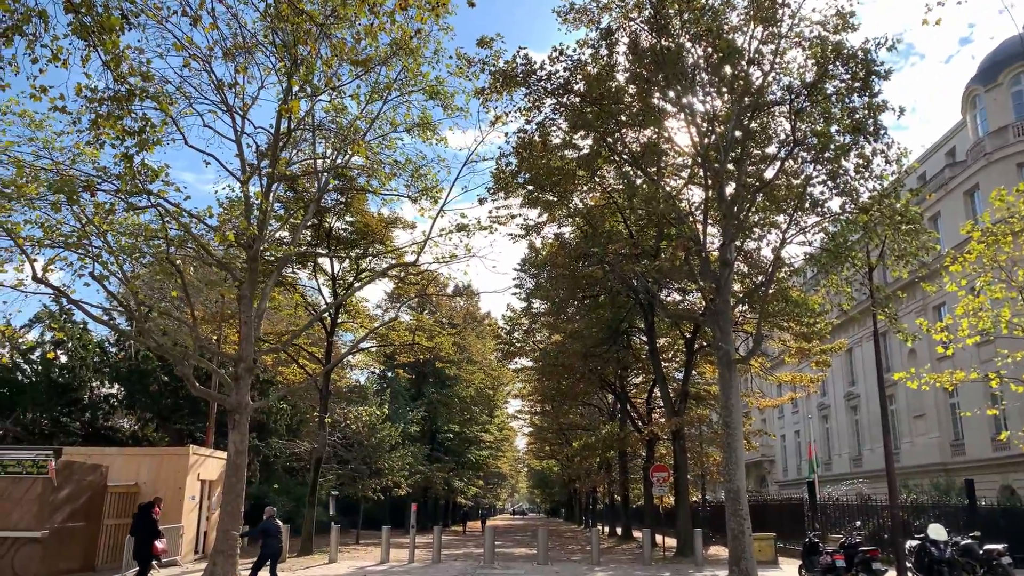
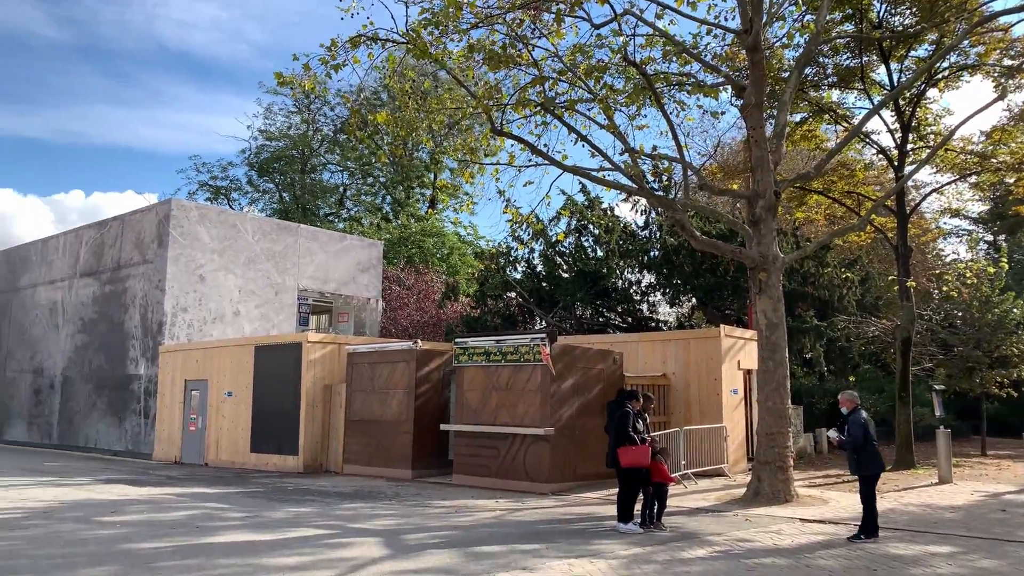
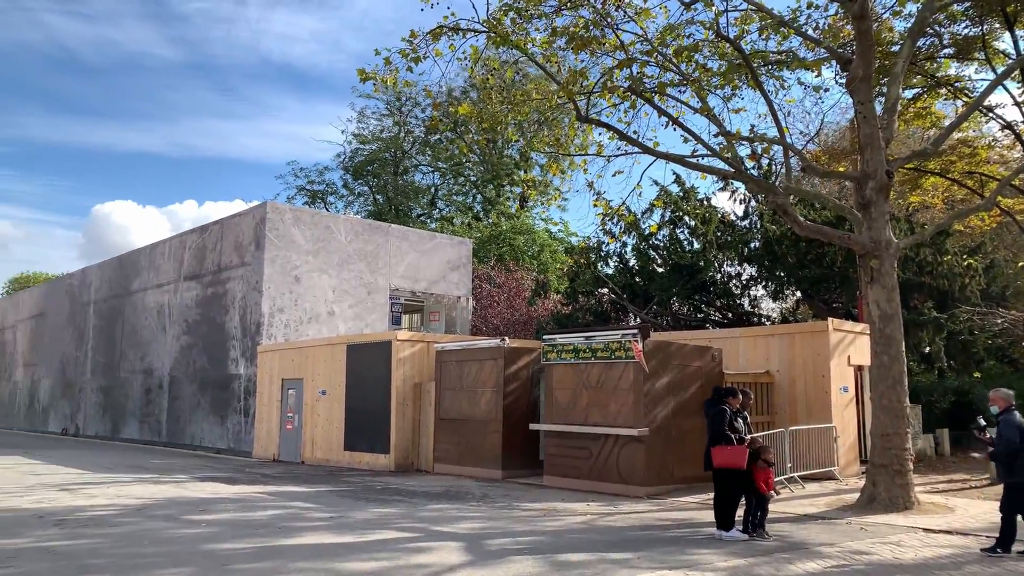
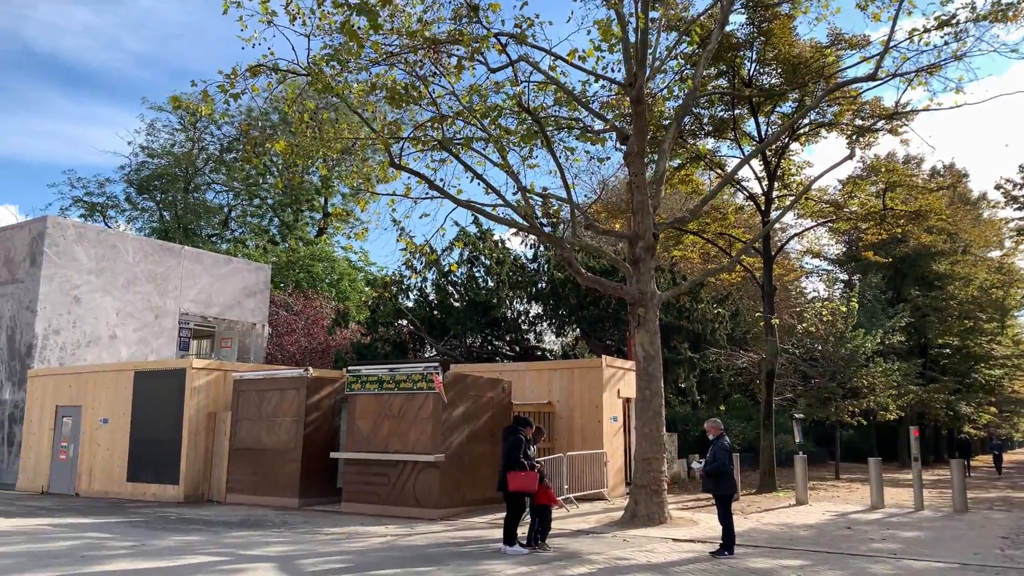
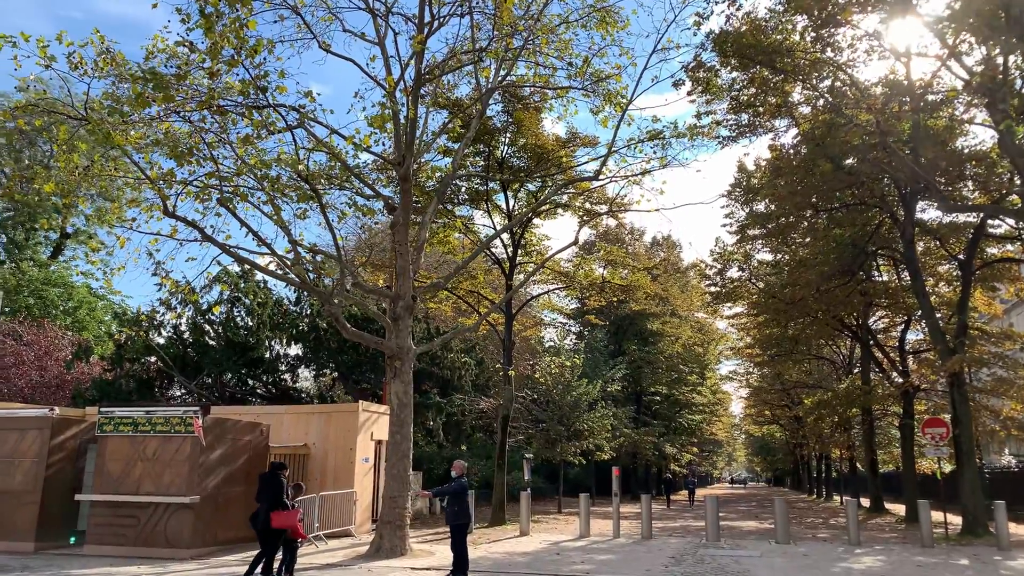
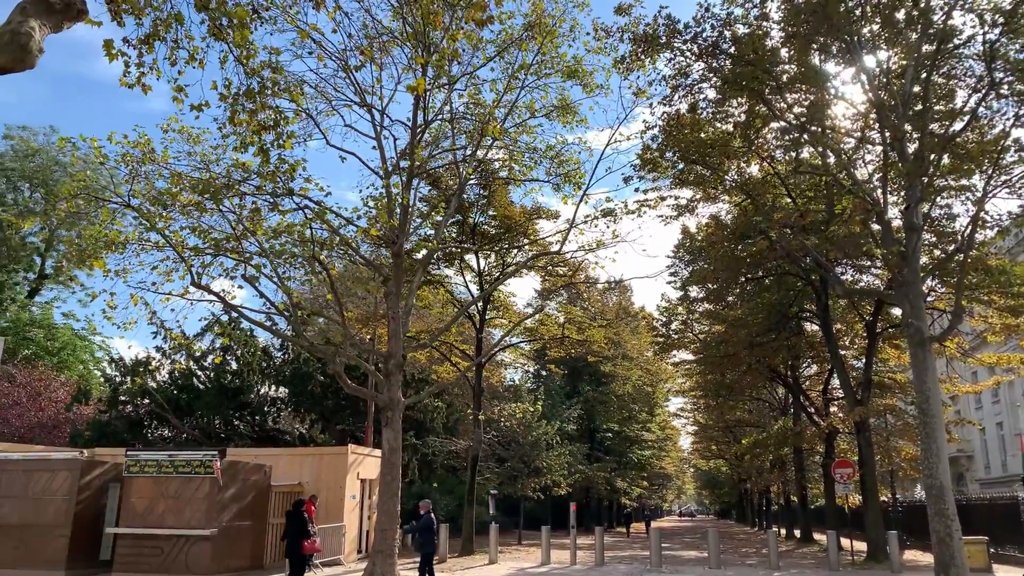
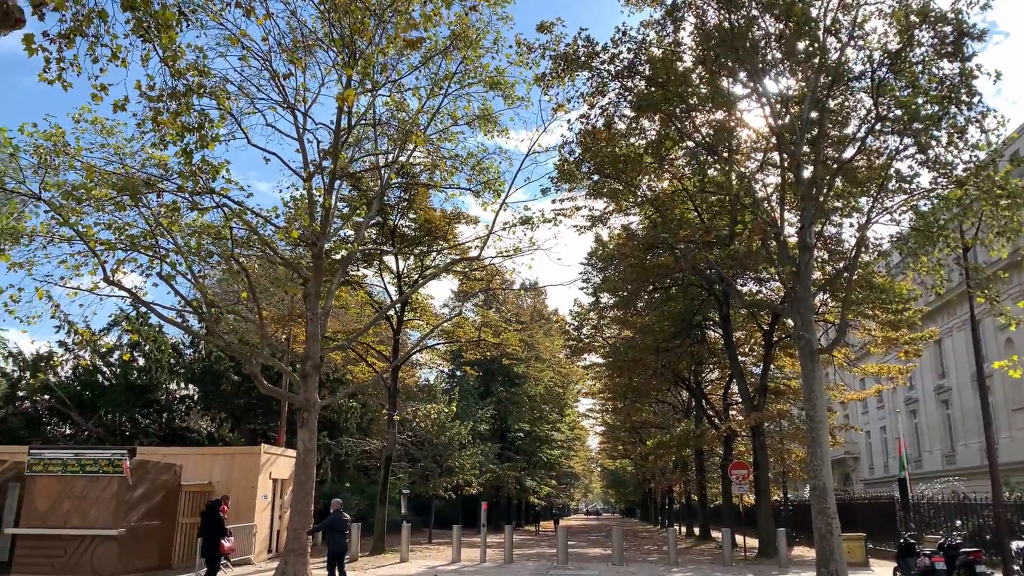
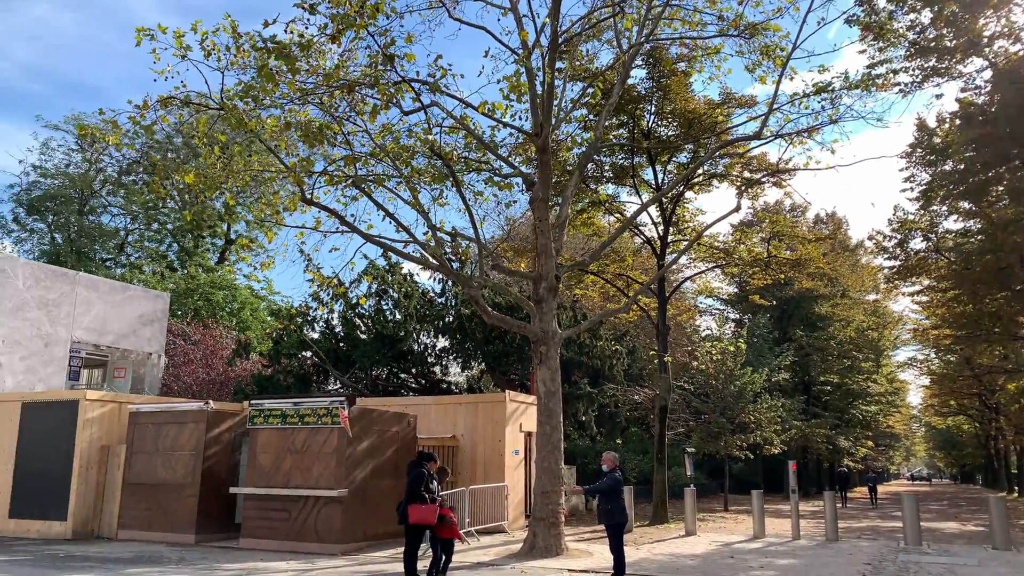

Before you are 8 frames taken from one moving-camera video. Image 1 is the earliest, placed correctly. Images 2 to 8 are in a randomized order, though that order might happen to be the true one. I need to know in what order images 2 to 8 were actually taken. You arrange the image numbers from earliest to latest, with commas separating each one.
7, 6, 5, 8, 4, 2, 3
